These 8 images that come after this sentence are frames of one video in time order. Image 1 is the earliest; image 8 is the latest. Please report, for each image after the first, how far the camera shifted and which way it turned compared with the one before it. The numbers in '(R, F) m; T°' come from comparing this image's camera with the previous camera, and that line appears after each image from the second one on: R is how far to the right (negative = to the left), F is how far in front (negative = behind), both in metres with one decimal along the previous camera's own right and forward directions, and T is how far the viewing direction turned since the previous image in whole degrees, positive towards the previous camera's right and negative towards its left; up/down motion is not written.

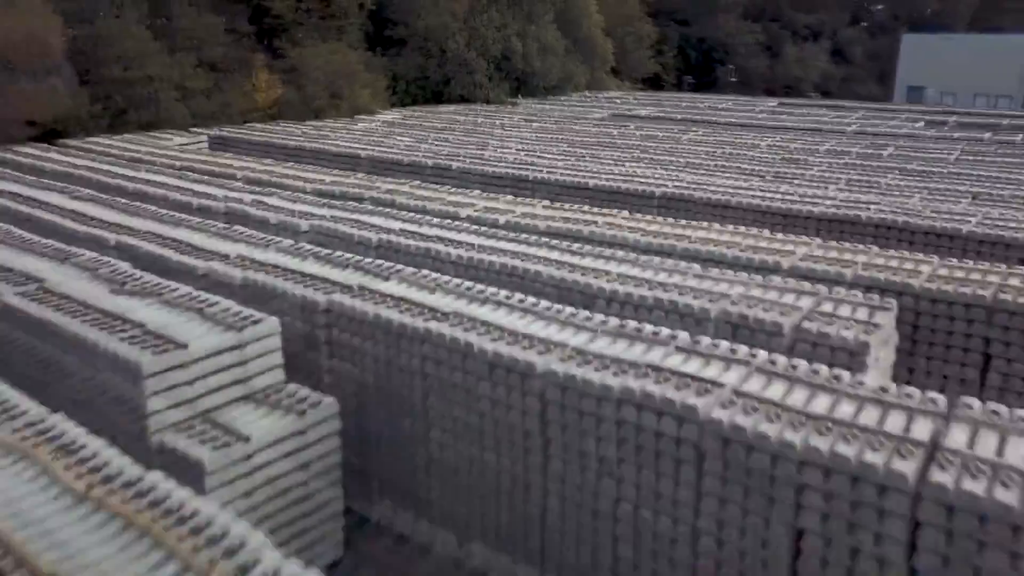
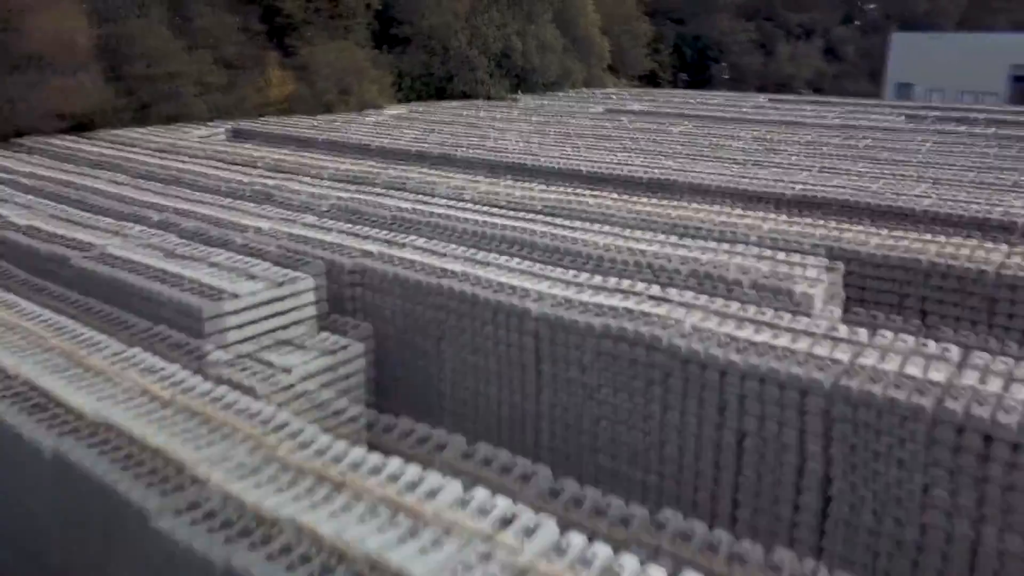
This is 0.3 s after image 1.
(0.0, -1.0) m; 0°
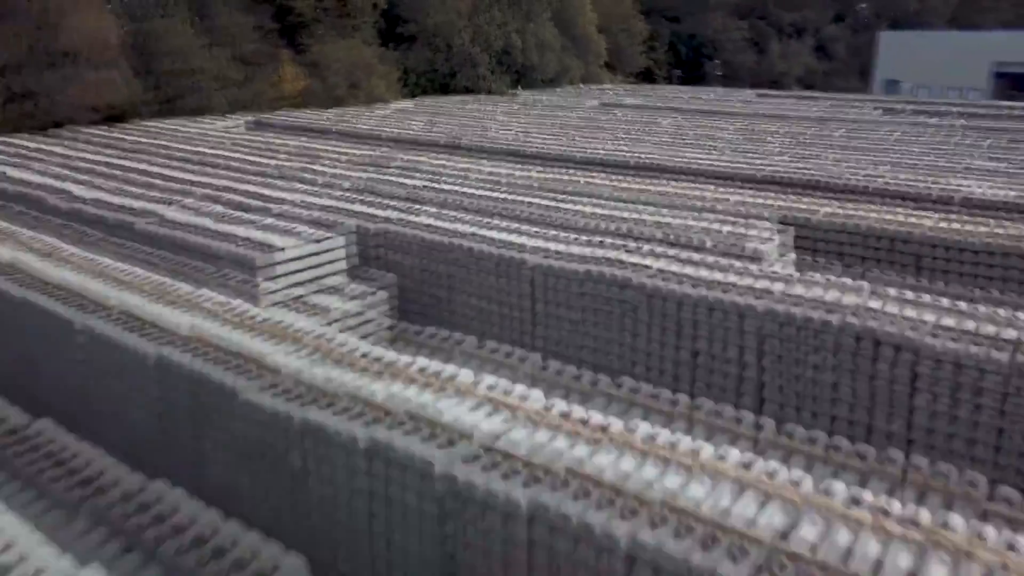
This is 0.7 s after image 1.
(0.0, -1.1) m; 0°
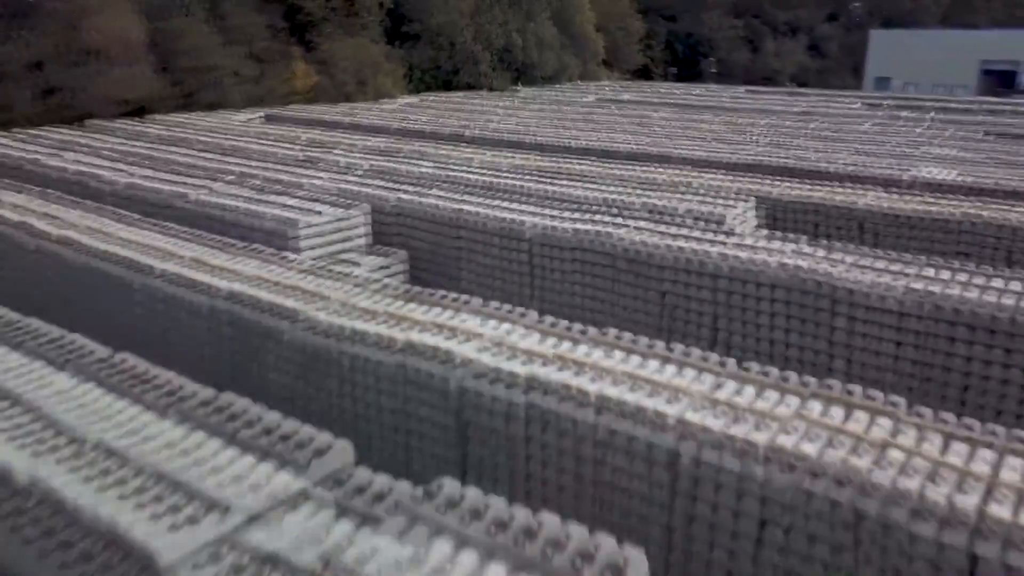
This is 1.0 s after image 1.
(0.0, -1.1) m; 0°
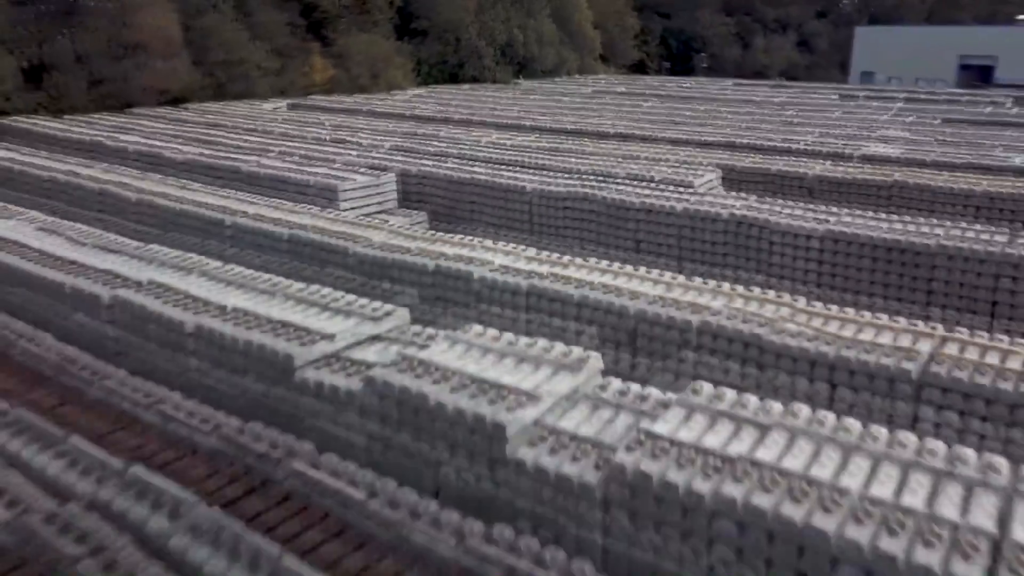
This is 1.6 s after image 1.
(0.0, -1.7) m; 0°
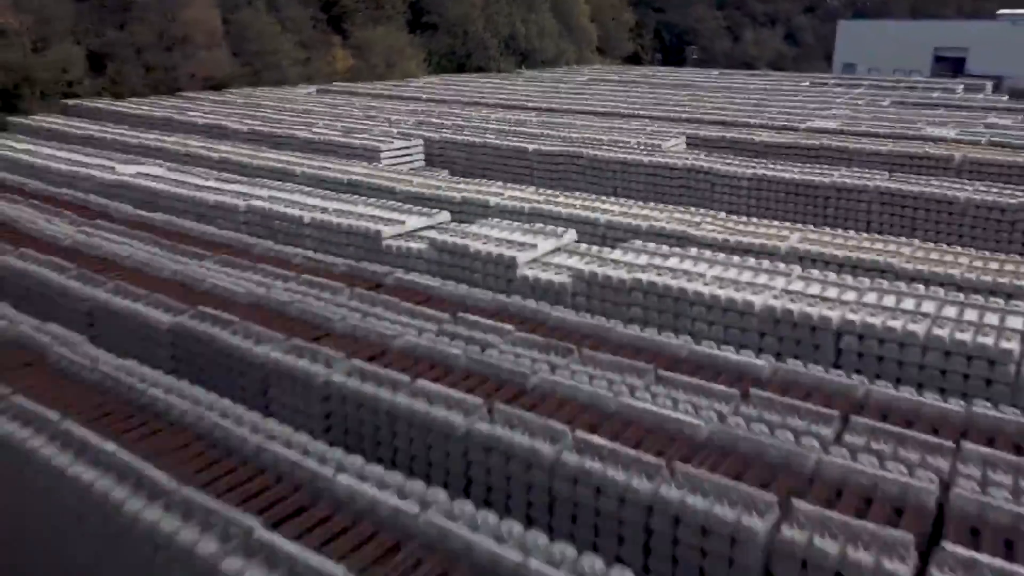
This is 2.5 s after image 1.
(0.0, -2.2) m; 0°
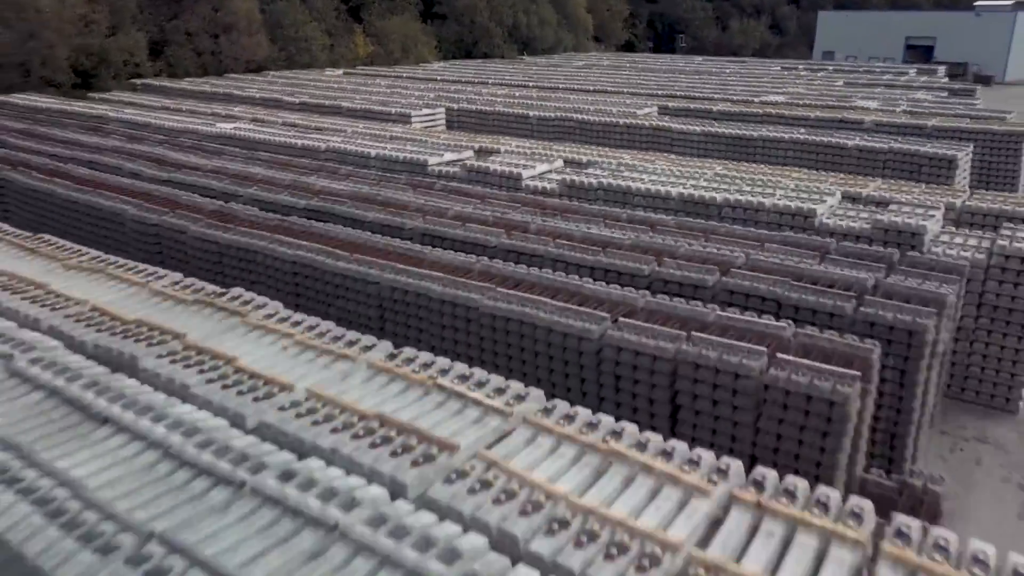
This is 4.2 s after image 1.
(0.0, -2.7) m; 0°
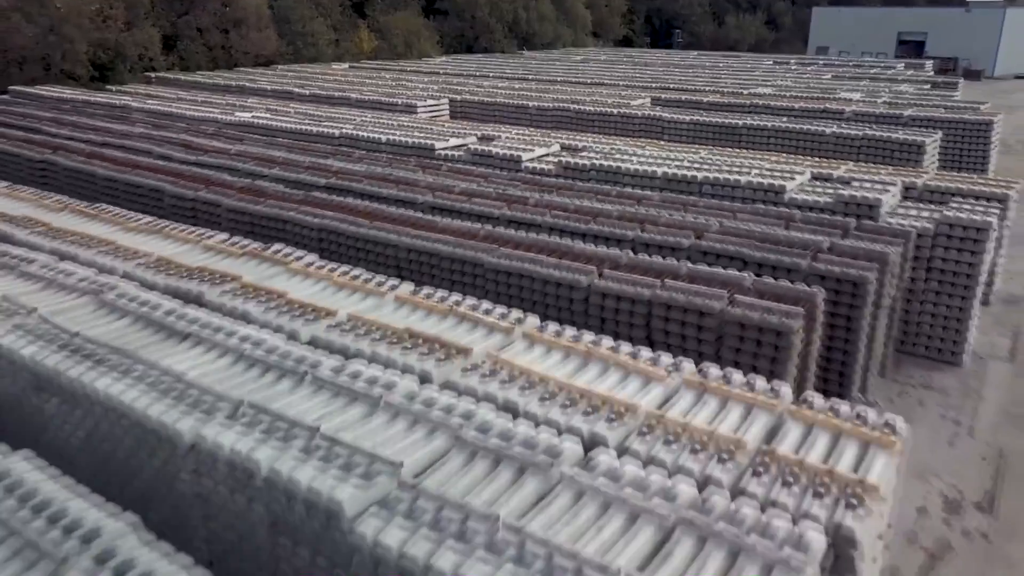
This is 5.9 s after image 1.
(0.0, -0.8) m; 0°
